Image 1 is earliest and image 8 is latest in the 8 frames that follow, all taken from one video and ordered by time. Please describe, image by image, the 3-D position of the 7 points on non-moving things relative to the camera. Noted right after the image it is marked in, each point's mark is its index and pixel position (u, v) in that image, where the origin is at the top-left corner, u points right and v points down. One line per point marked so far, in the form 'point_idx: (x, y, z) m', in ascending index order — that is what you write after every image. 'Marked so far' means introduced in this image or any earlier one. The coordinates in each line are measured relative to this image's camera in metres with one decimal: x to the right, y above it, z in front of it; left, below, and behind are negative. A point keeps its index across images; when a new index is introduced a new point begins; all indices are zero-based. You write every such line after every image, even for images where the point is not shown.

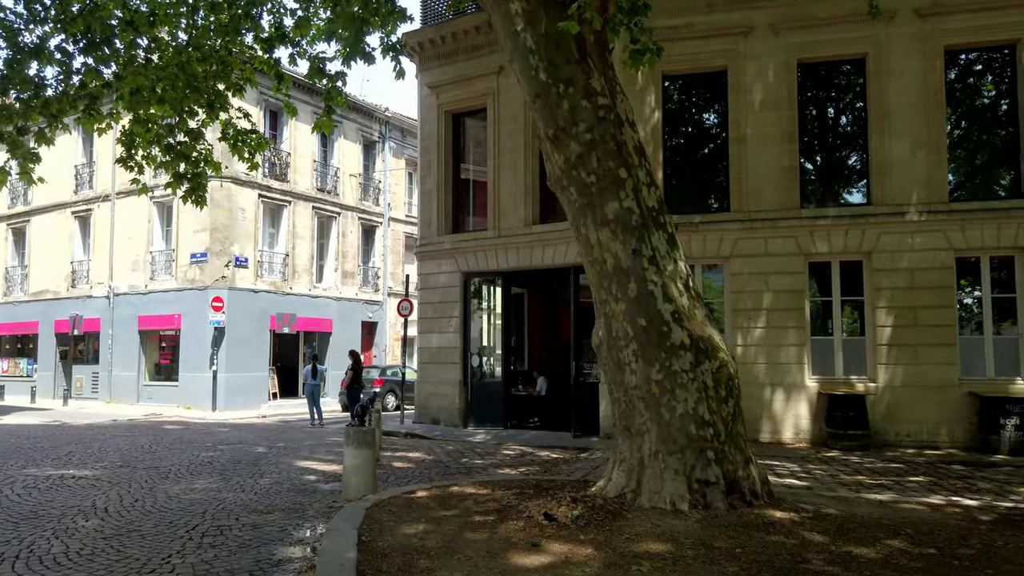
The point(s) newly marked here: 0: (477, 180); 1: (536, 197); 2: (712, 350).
0: (-0.8, +2.0, +16.9) m
1: (+0.5, +1.9, +15.7) m
2: (+1.7, -0.5, +6.3) m
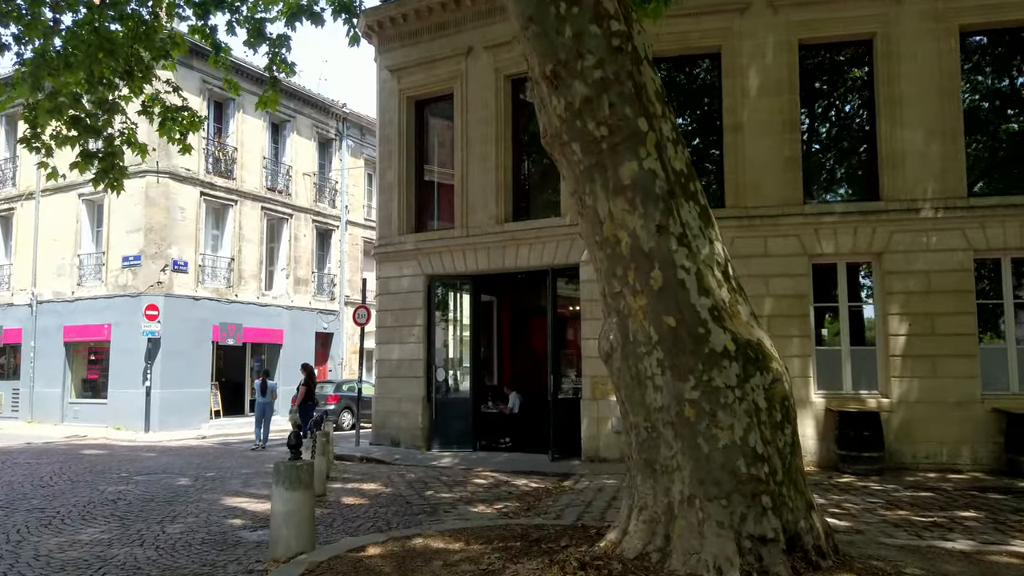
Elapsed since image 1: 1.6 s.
0: (-1.4, +1.8, +15.2) m
1: (-0.1, +1.8, +14.1) m
2: (+1.6, -0.5, +4.8) m
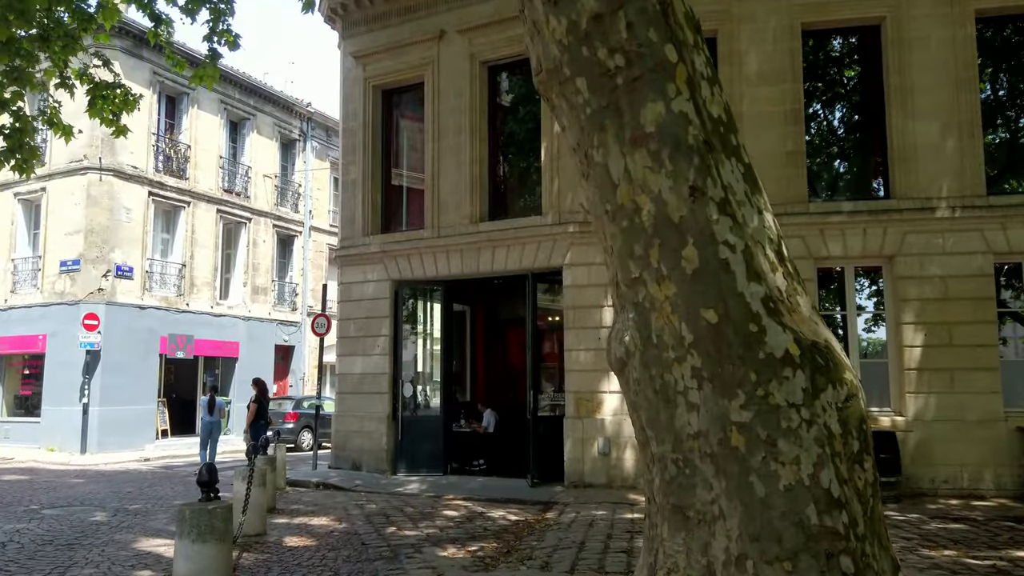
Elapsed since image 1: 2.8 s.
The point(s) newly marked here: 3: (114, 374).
0: (-1.9, +1.7, +13.9) m
1: (-0.5, +1.7, +12.8) m
2: (+1.5, -0.4, +3.5) m
3: (-9.3, -2.0, +17.6) m
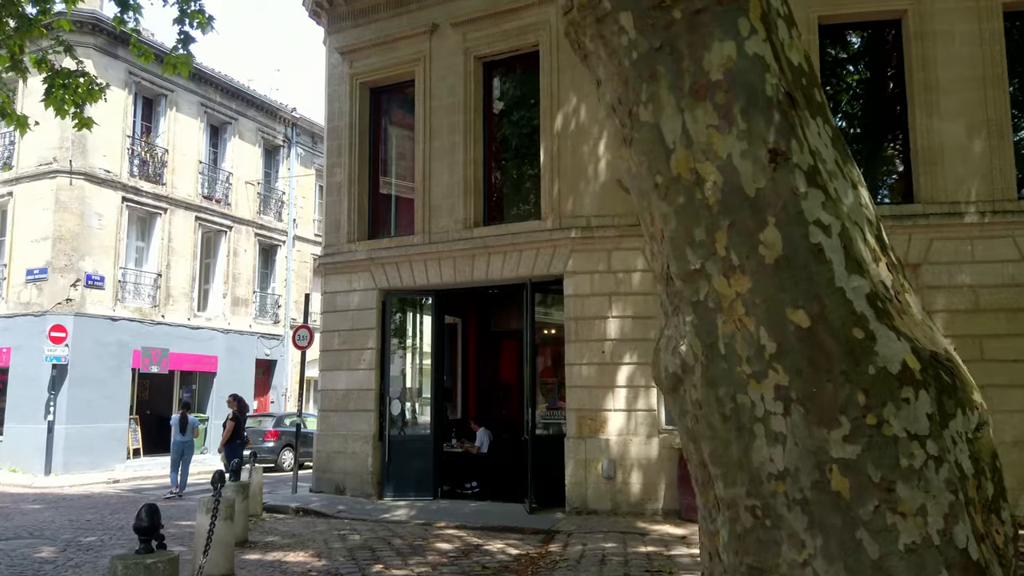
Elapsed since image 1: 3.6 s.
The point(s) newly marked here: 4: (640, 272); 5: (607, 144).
0: (-1.9, +1.5, +13.0) m
1: (-0.5, +1.5, +12.0) m
2: (+1.6, -0.4, +2.7) m
3: (-9.4, -2.2, +16.6) m
4: (+1.8, +0.2, +10.7) m
5: (+1.4, +2.1, +10.9) m
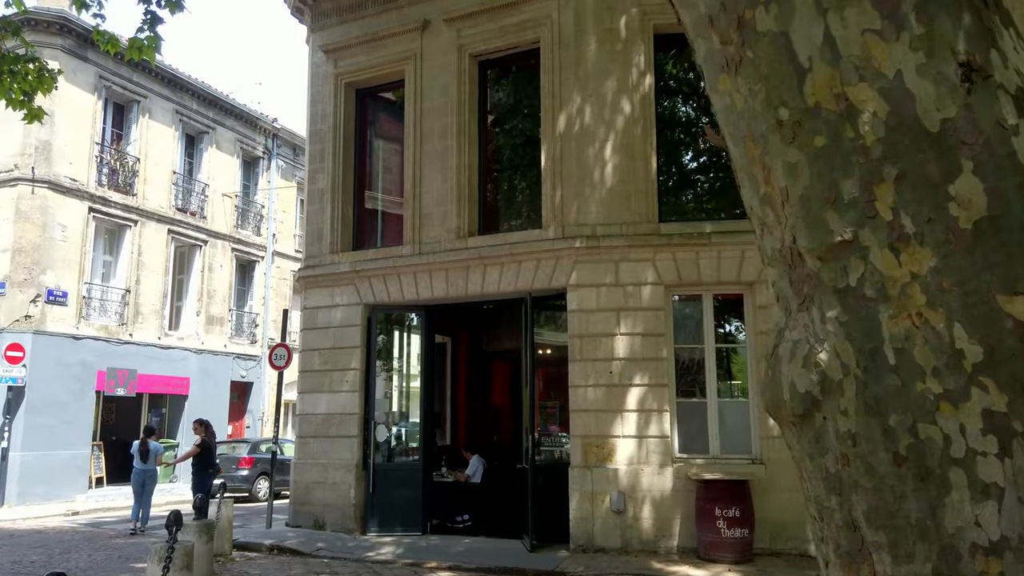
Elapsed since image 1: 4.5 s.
0: (-2.0, +1.3, +12.1) m
1: (-0.6, +1.3, +11.1) m
2: (+1.8, -0.3, +1.8) m
3: (-9.6, -2.6, +15.3) m
4: (+1.8, +0.1, +9.8) m
5: (+1.4, +1.9, +10.1) m
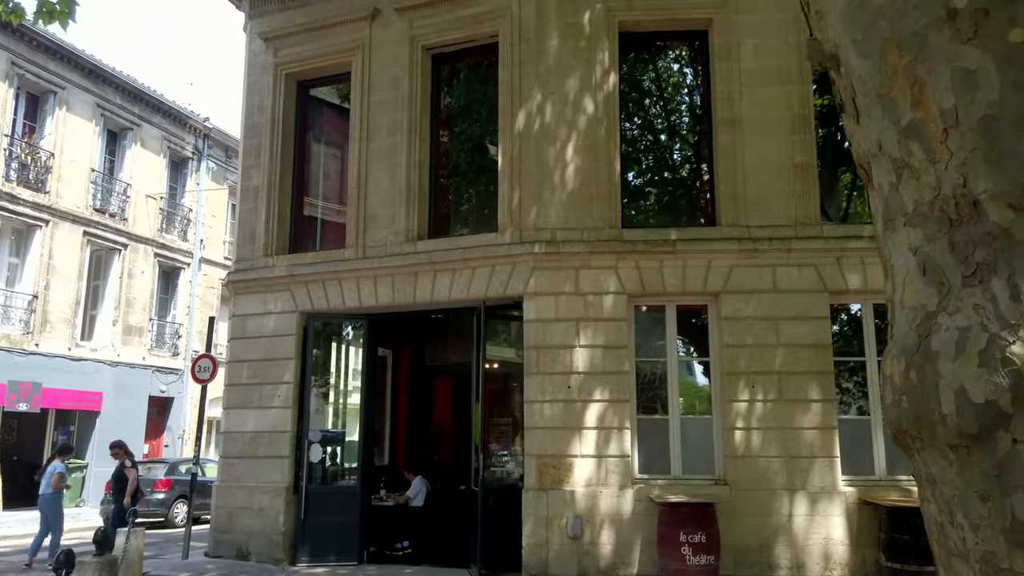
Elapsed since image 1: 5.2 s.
0: (-2.7, +1.2, +11.3) m
1: (-1.2, +1.2, +10.4) m
2: (+1.9, -0.2, +1.2) m
3: (-10.6, -2.6, +13.7) m
4: (+1.2, -0.1, +9.2) m
5: (+0.8, +1.8, +9.5) m
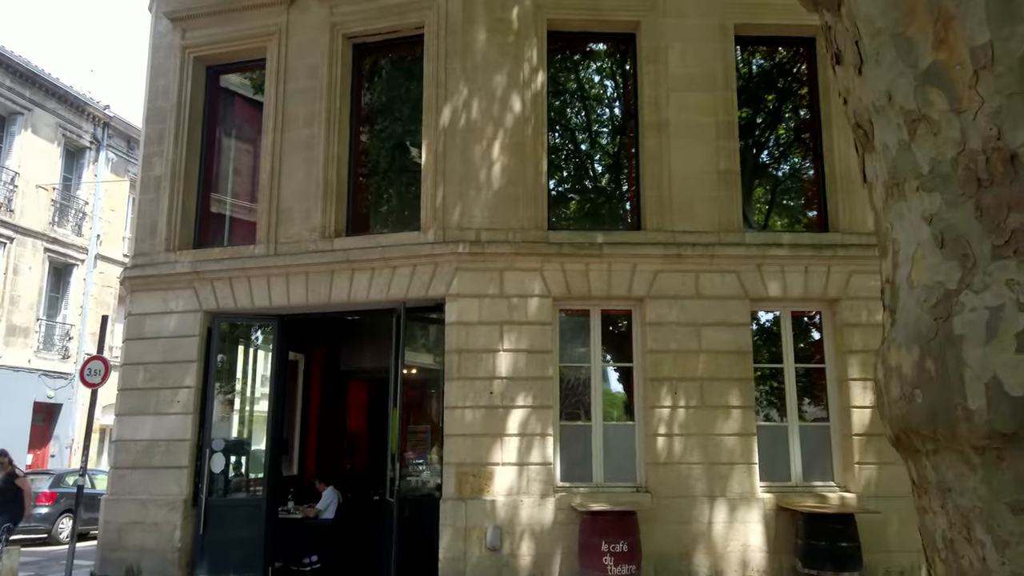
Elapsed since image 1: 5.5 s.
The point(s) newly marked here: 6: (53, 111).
0: (-3.8, +1.2, +10.6) m
1: (-2.3, +1.2, +9.9) m
2: (+1.8, -0.2, +1.1) m
3: (-12.0, -2.5, +12.1) m
4: (+0.3, -0.1, +9.0) m
5: (-0.1, +1.7, +9.3) m
6: (-11.0, +4.3, +18.1) m
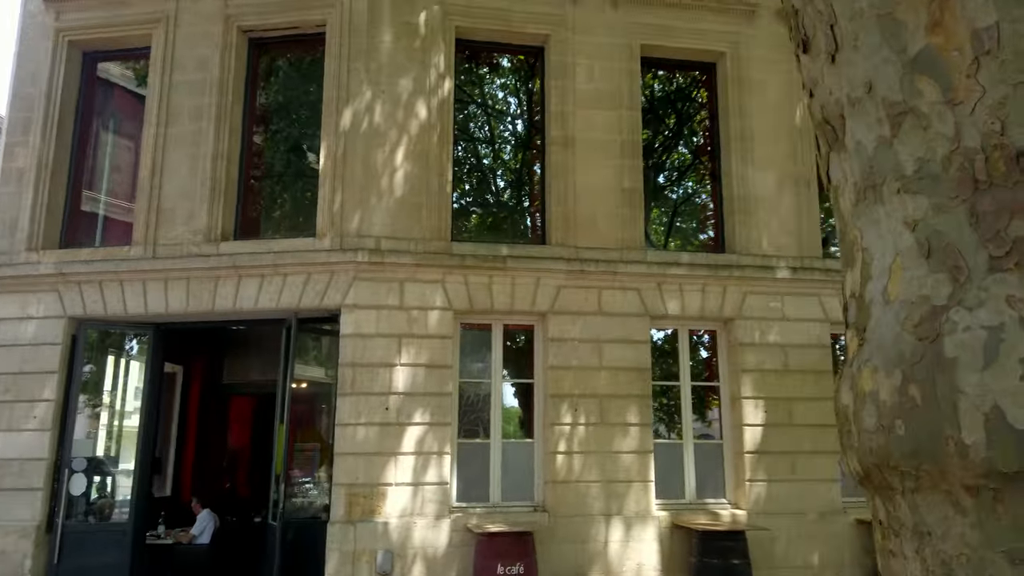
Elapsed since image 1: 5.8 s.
0: (-5.1, +1.2, +9.7) m
1: (-3.5, +1.1, +9.2) m
2: (+1.7, -0.2, +1.1) m
3: (-13.6, -2.3, +10.1) m
4: (-0.8, -0.2, +8.7) m
5: (-1.3, +1.6, +8.9) m
6: (-13.2, +4.3, +16.3) m
